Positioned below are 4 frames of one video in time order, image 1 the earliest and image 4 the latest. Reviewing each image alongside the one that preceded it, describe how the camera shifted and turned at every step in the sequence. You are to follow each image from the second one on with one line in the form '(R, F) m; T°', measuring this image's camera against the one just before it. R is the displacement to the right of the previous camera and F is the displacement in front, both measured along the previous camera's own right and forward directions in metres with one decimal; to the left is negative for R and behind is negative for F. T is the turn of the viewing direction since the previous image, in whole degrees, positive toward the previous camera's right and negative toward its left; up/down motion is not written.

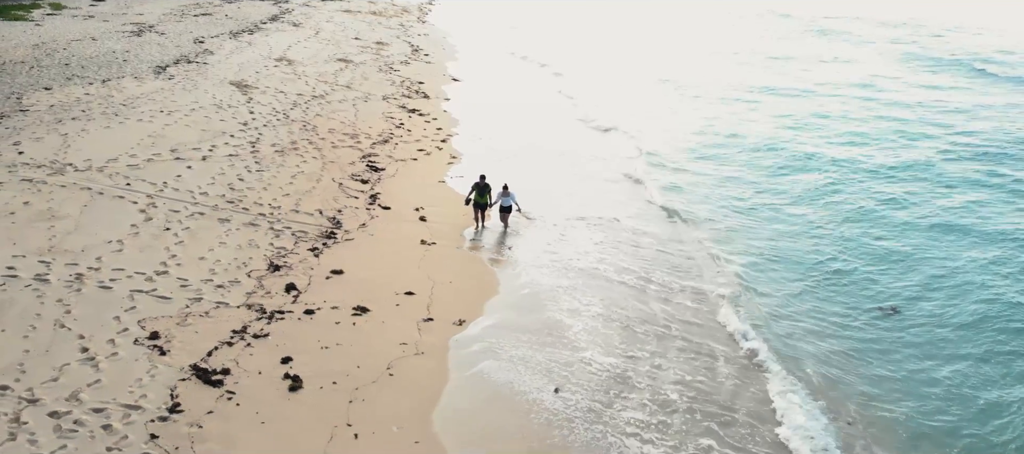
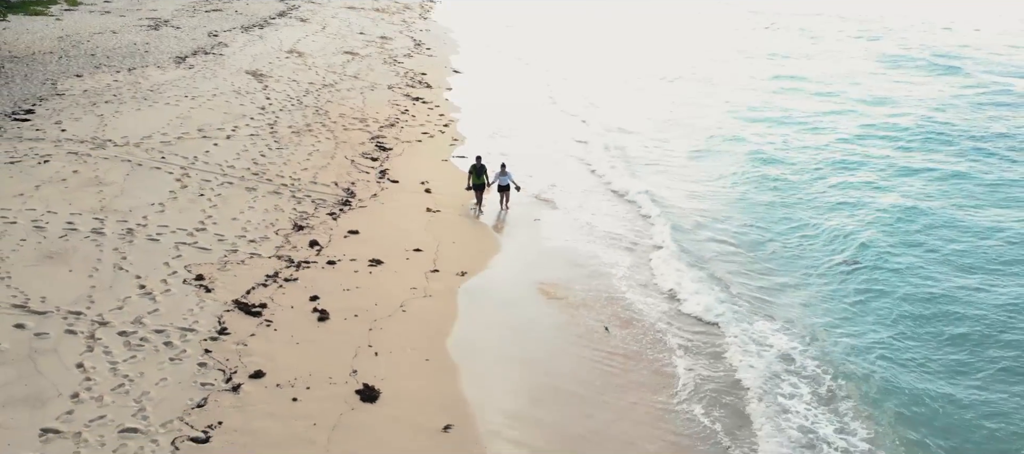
(0.0, -1.7) m; 0°
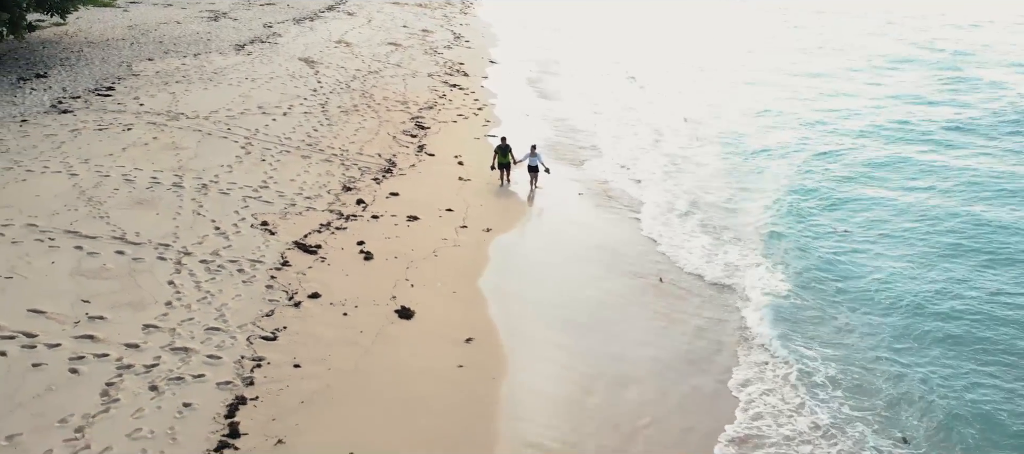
(+0.3, -1.9) m; -3°
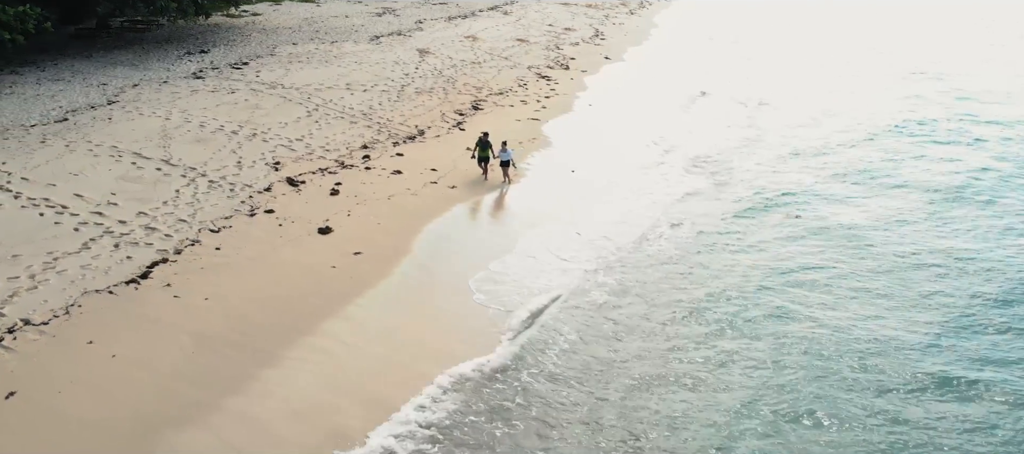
(+6.5, -2.3) m; -16°
